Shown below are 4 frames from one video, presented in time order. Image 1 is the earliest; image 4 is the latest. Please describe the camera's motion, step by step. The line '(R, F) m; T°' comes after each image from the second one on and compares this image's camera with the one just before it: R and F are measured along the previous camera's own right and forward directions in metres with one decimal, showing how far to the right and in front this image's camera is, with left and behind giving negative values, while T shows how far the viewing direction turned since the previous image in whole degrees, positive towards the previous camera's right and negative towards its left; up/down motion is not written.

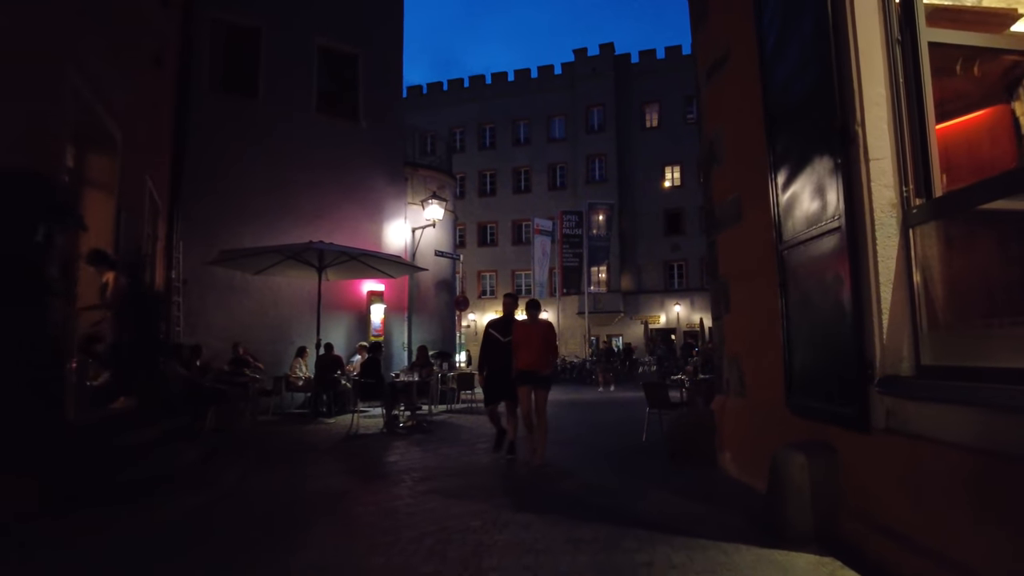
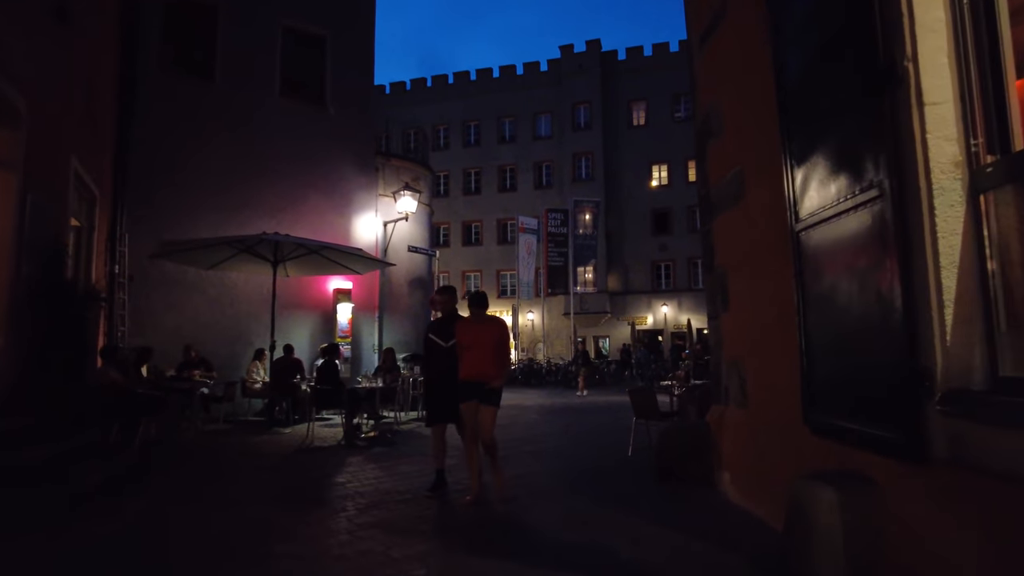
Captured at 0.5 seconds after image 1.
(+0.2, +1.0) m; +1°
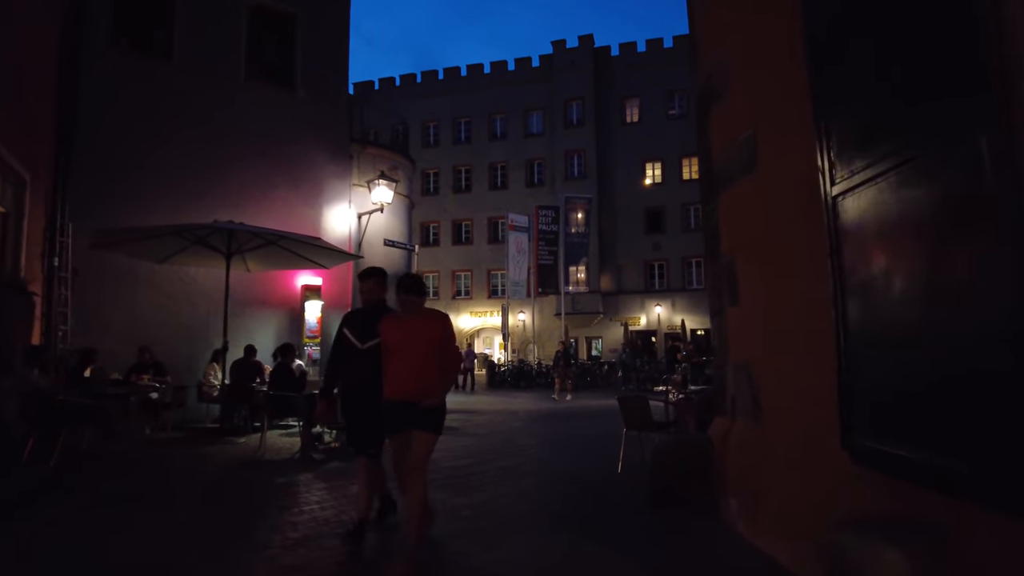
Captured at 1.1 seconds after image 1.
(+0.2, +1.0) m; +1°
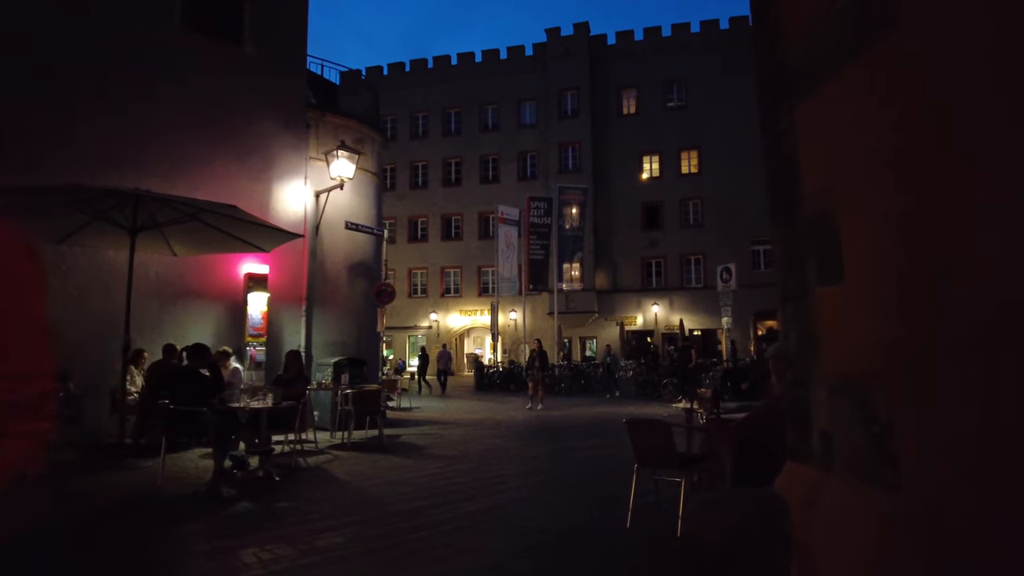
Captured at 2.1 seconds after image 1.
(+0.2, +2.1) m; +1°
